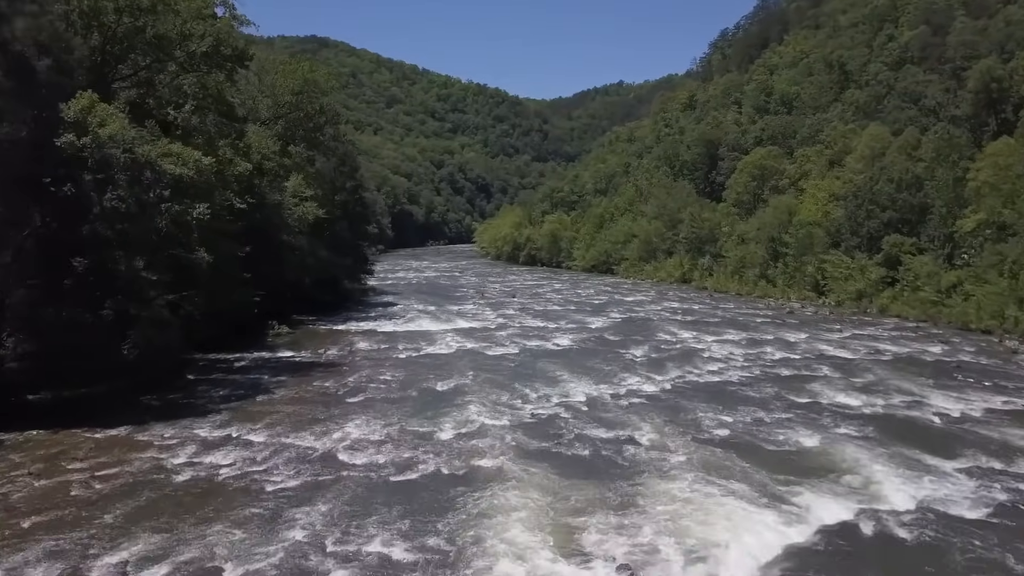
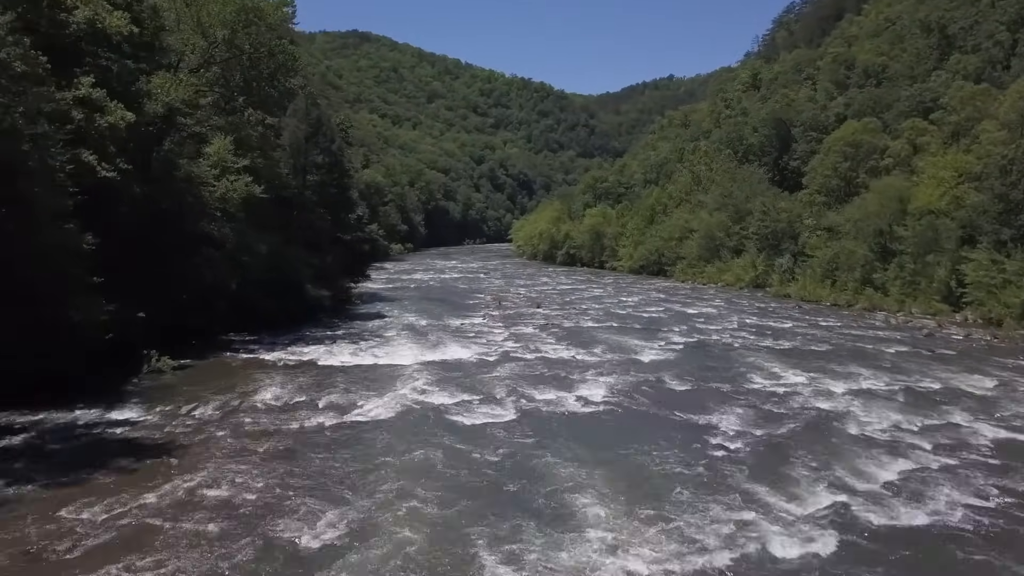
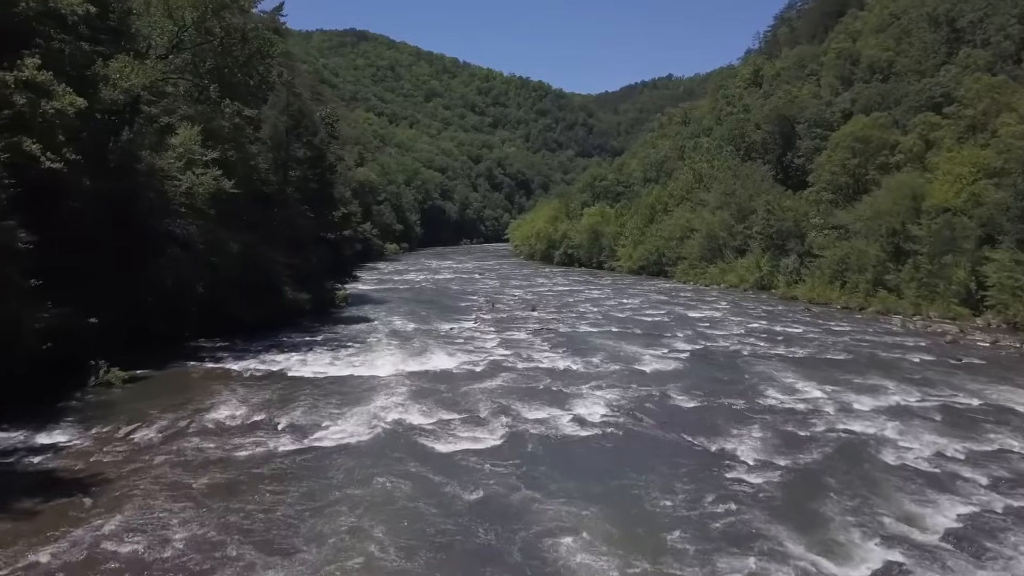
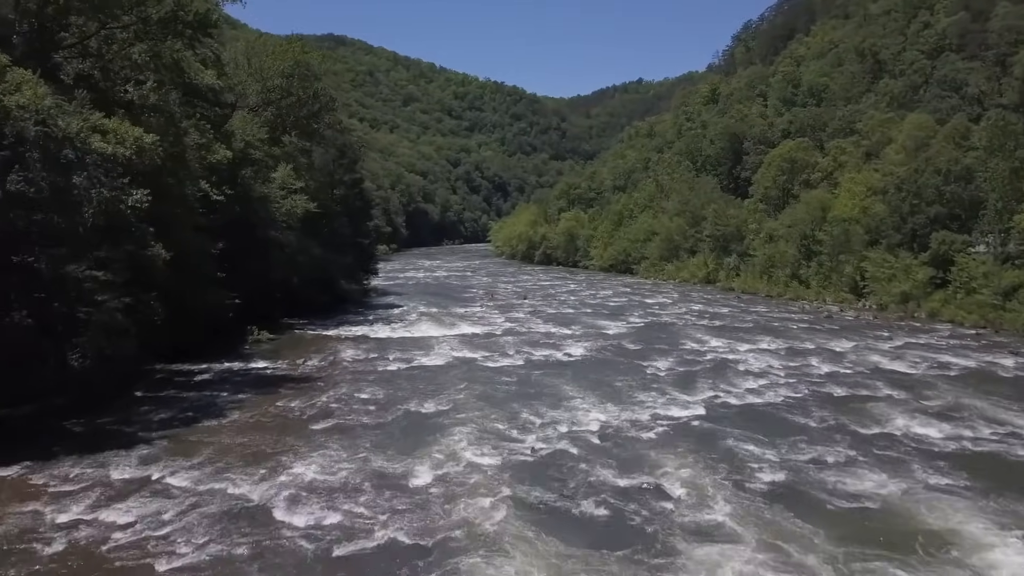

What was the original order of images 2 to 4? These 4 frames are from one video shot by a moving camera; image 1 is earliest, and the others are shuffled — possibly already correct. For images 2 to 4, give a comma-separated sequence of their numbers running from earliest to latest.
4, 2, 3
